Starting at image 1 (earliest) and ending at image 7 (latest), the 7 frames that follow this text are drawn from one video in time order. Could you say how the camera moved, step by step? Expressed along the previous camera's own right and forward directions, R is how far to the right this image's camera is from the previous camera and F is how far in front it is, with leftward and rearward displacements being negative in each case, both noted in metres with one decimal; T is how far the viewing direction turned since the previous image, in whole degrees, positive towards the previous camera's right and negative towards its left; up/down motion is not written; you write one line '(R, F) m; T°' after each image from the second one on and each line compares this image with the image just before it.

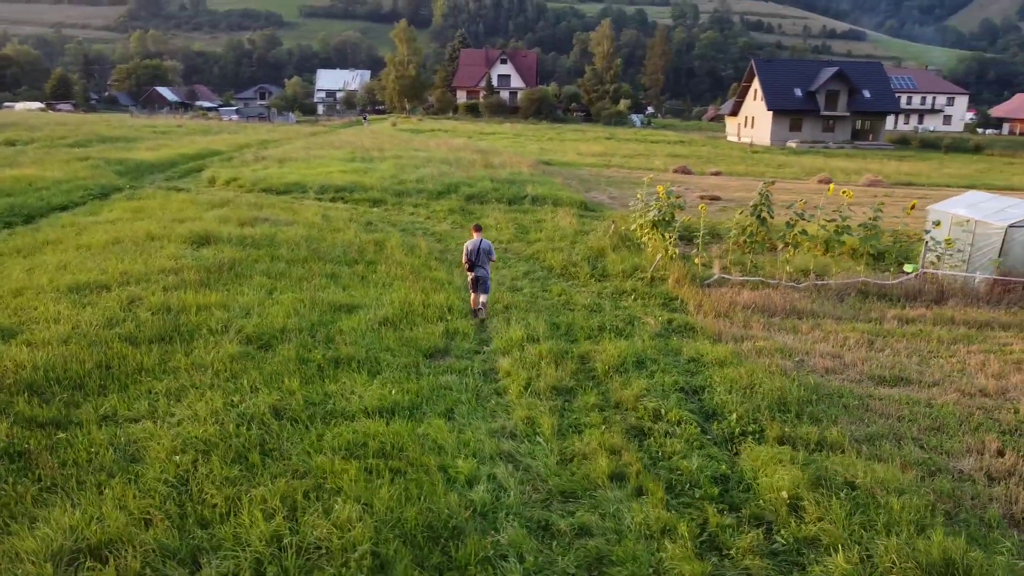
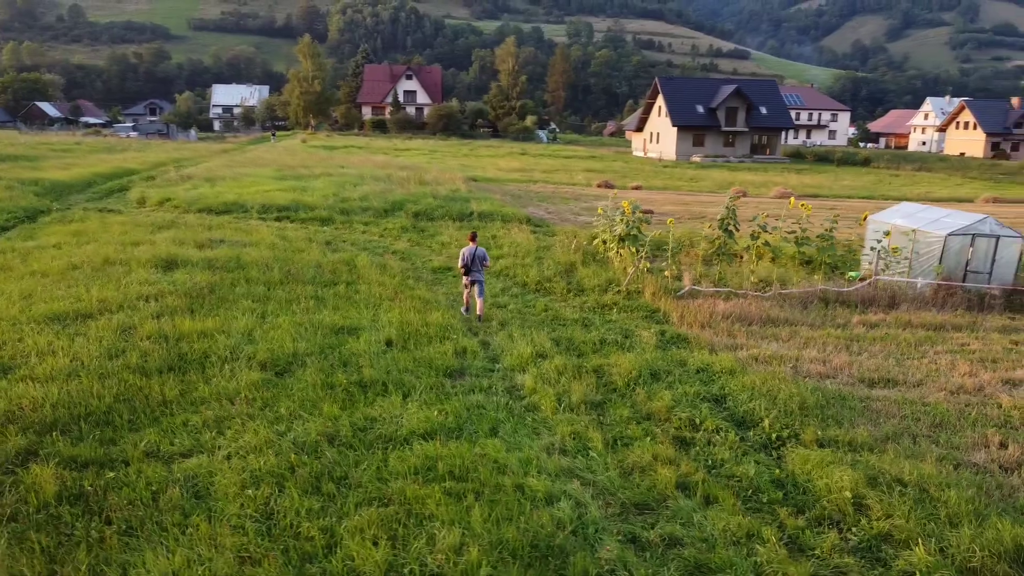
(-0.9, 0.0) m; +7°
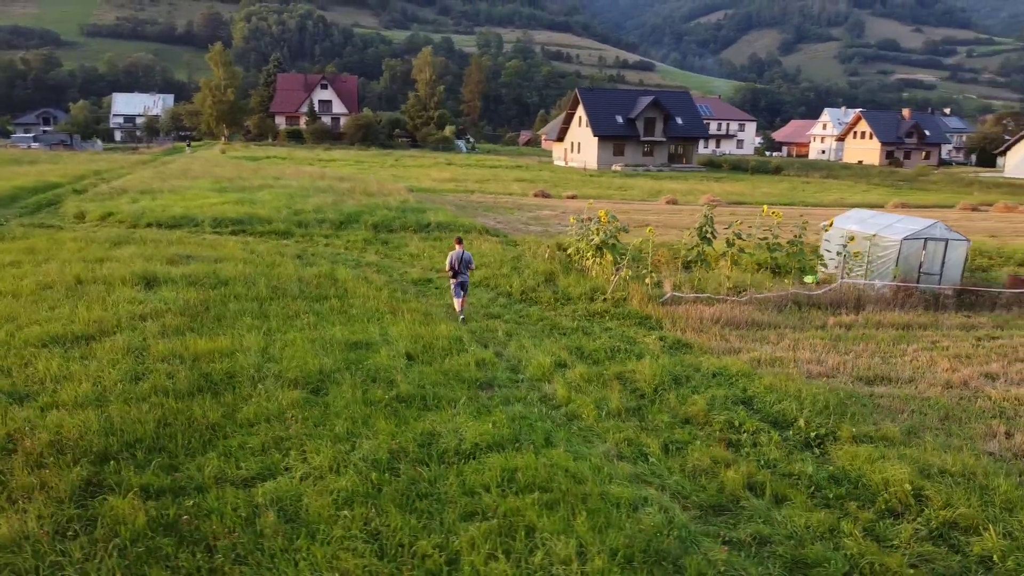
(-0.9, 0.0) m; +6°
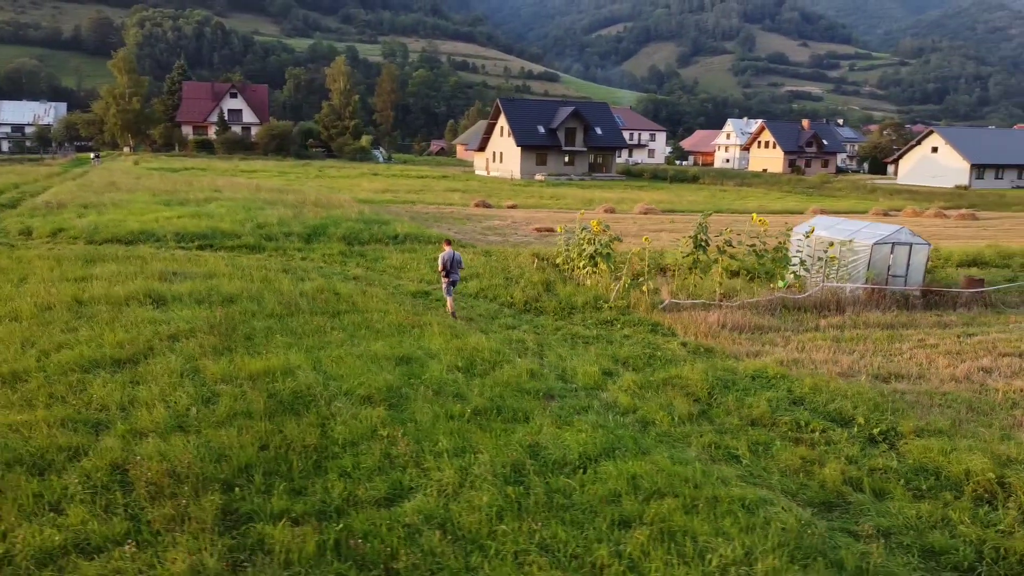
(-1.2, 0.0) m; +7°
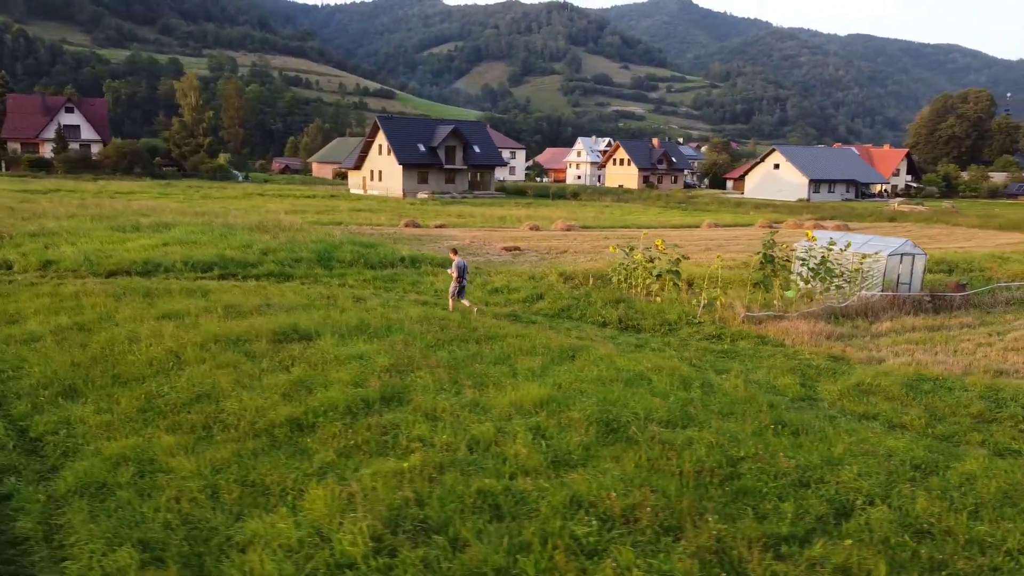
(-3.3, +0.2) m; +12°
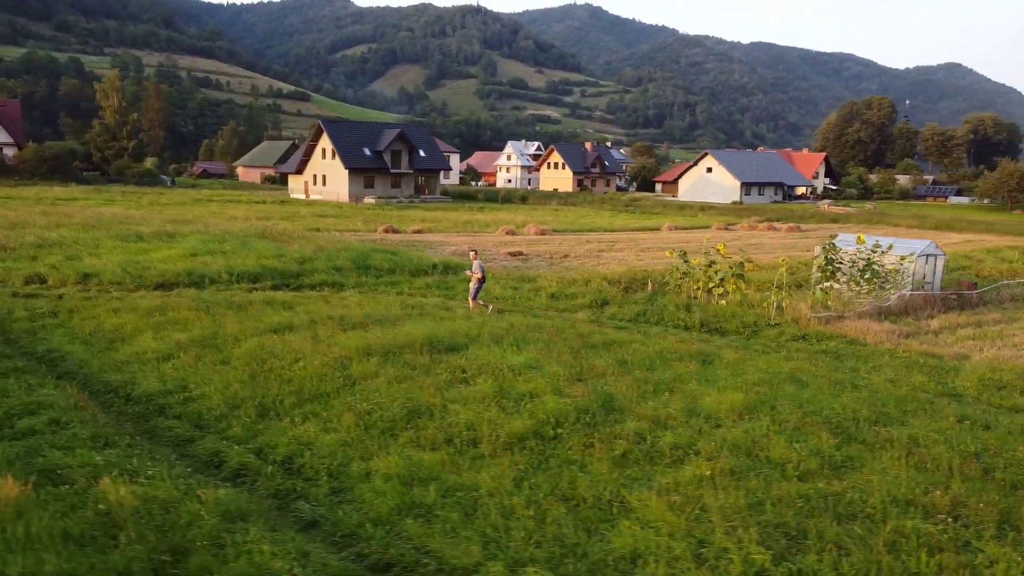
(-2.2, +0.1) m; +6°
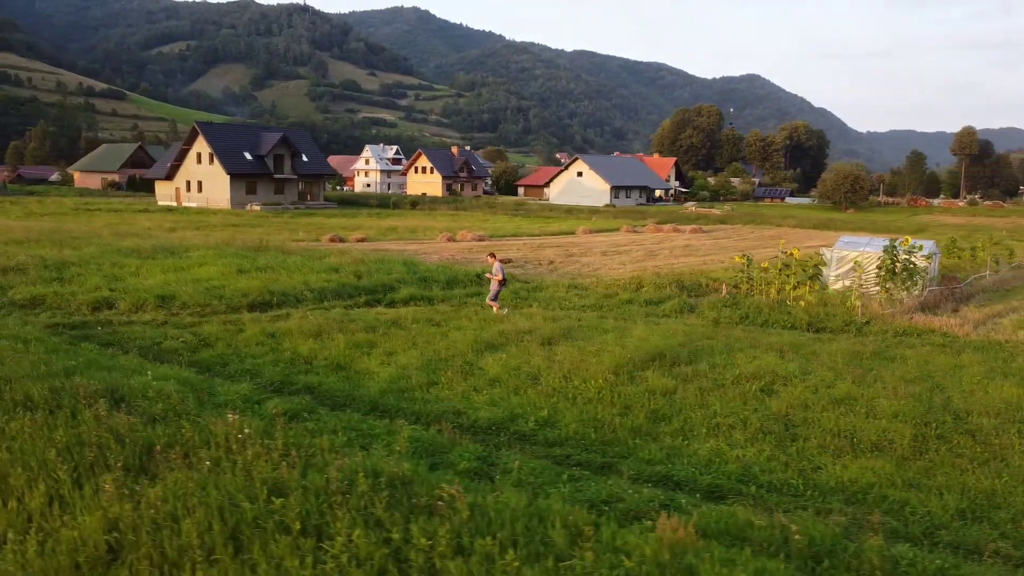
(-3.9, +0.4) m; +12°
